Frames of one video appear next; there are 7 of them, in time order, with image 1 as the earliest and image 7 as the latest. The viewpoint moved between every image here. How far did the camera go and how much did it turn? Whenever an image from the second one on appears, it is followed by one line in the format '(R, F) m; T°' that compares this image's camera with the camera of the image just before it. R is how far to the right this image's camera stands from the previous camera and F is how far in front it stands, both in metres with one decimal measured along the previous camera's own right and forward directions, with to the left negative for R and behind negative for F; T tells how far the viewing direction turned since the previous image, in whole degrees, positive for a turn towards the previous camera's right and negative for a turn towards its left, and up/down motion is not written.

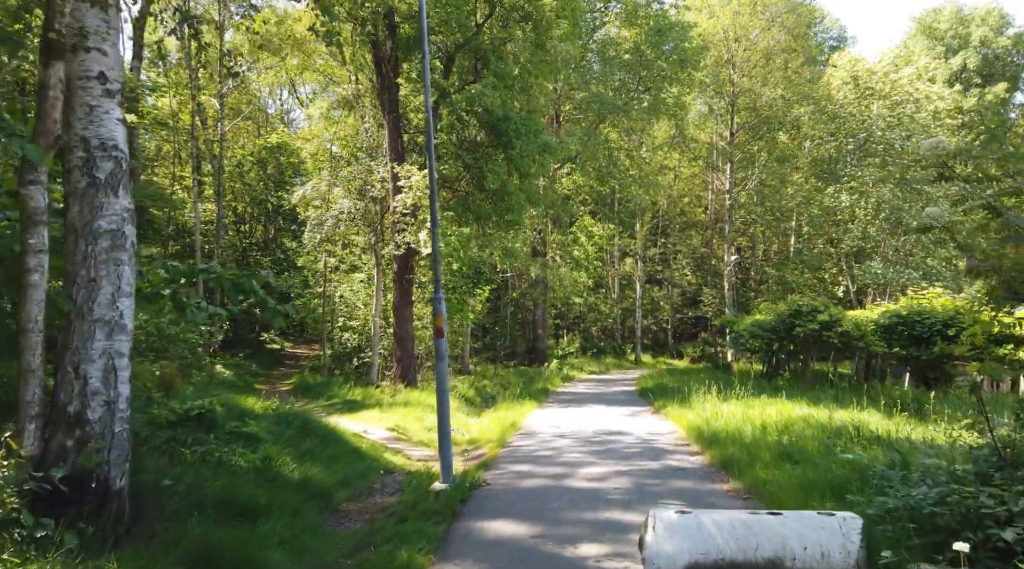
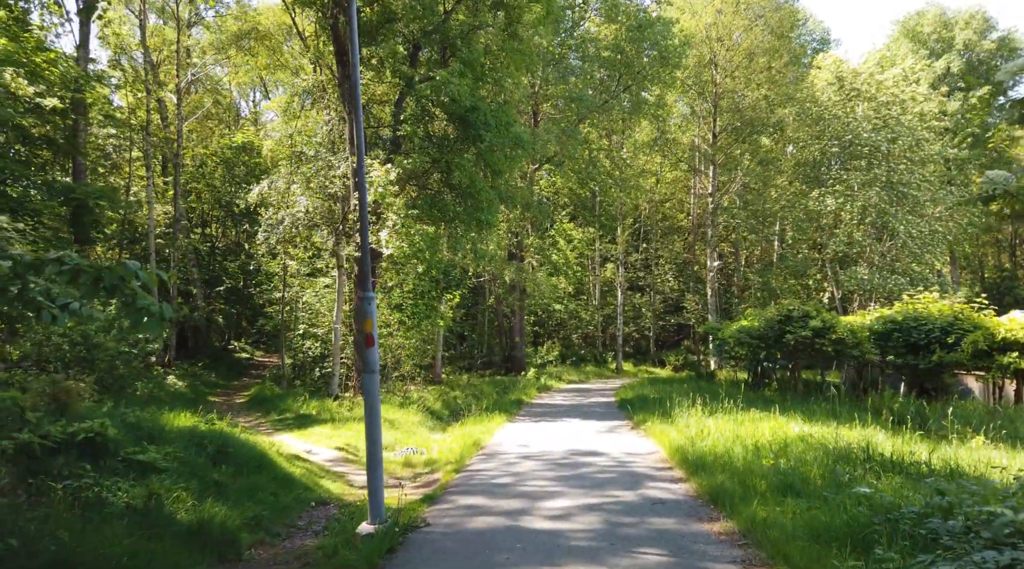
(+0.3, +1.5) m; +1°
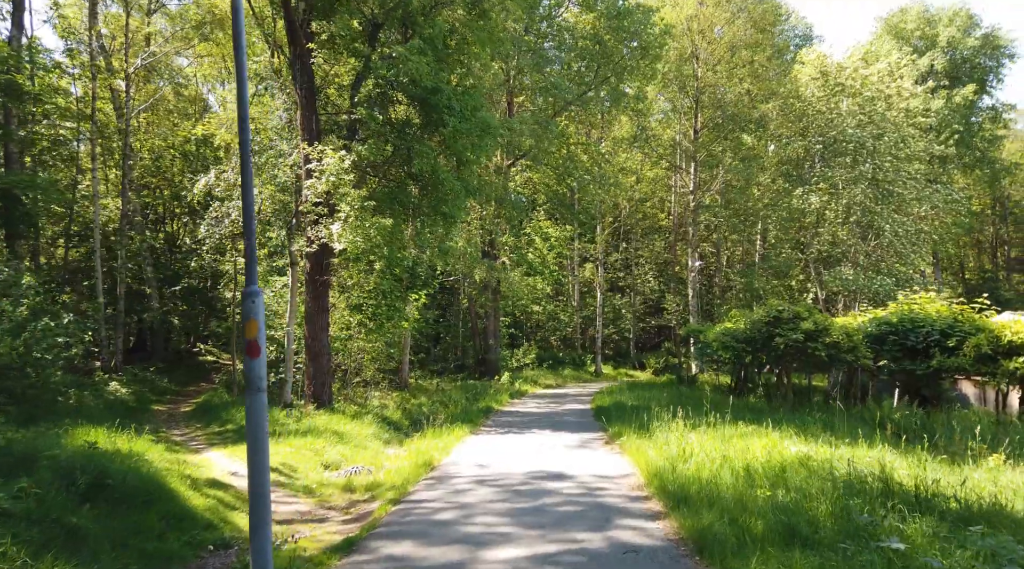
(+0.3, +1.6) m; +1°
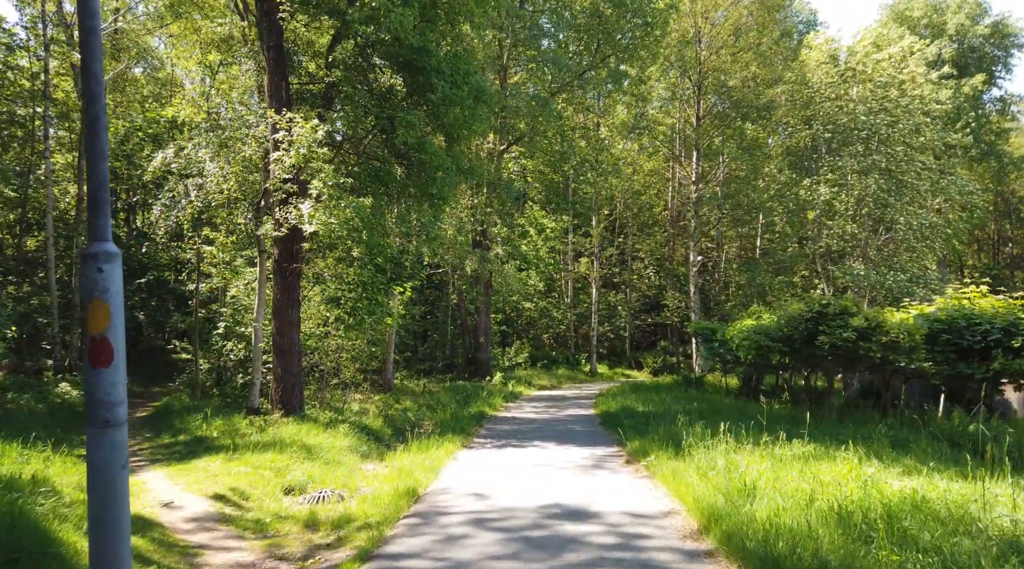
(-0.2, +2.4) m; +1°
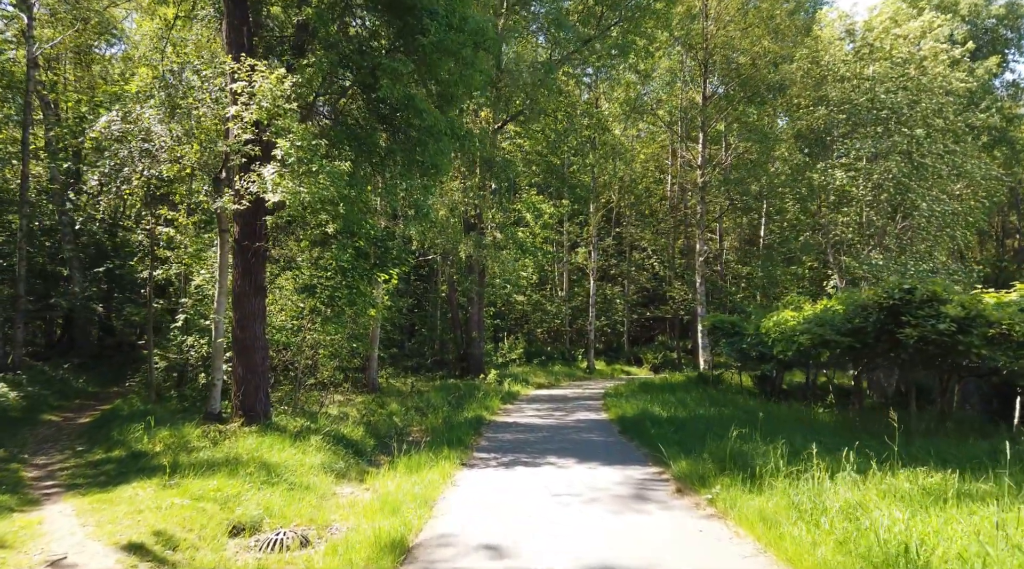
(-0.3, +2.7) m; +1°
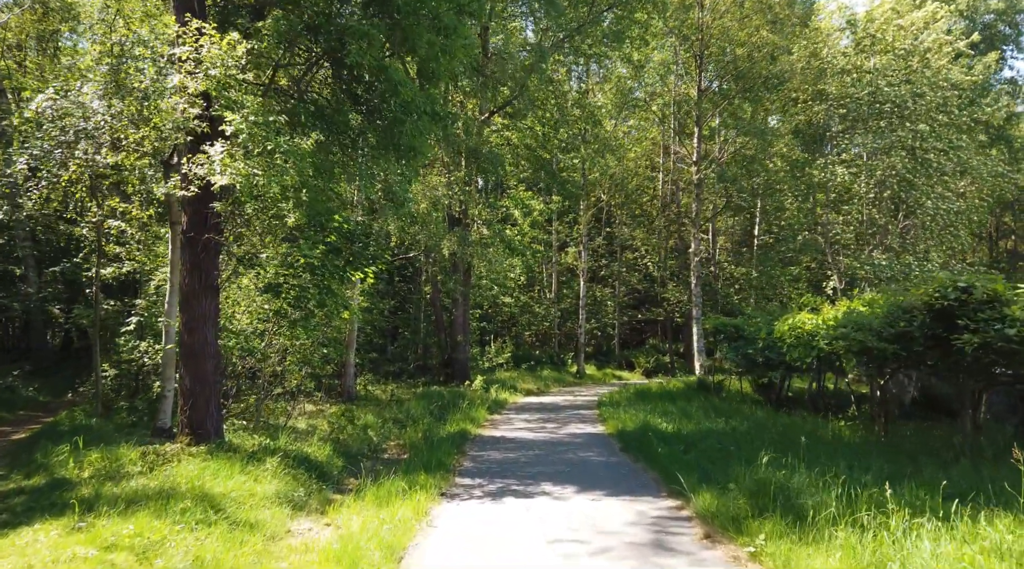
(0.0, +1.7) m; +1°
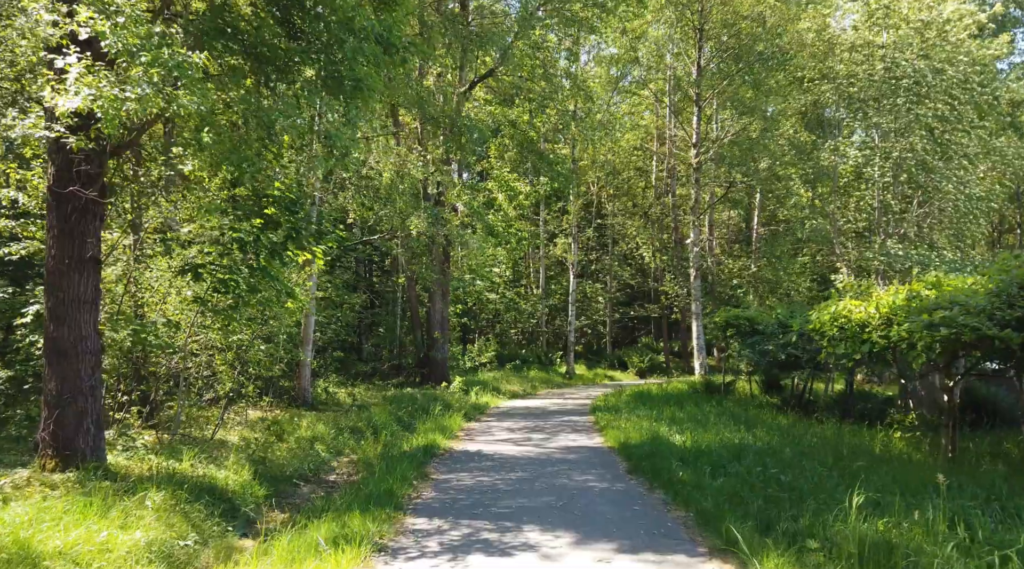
(+0.1, +3.0) m; +1°
